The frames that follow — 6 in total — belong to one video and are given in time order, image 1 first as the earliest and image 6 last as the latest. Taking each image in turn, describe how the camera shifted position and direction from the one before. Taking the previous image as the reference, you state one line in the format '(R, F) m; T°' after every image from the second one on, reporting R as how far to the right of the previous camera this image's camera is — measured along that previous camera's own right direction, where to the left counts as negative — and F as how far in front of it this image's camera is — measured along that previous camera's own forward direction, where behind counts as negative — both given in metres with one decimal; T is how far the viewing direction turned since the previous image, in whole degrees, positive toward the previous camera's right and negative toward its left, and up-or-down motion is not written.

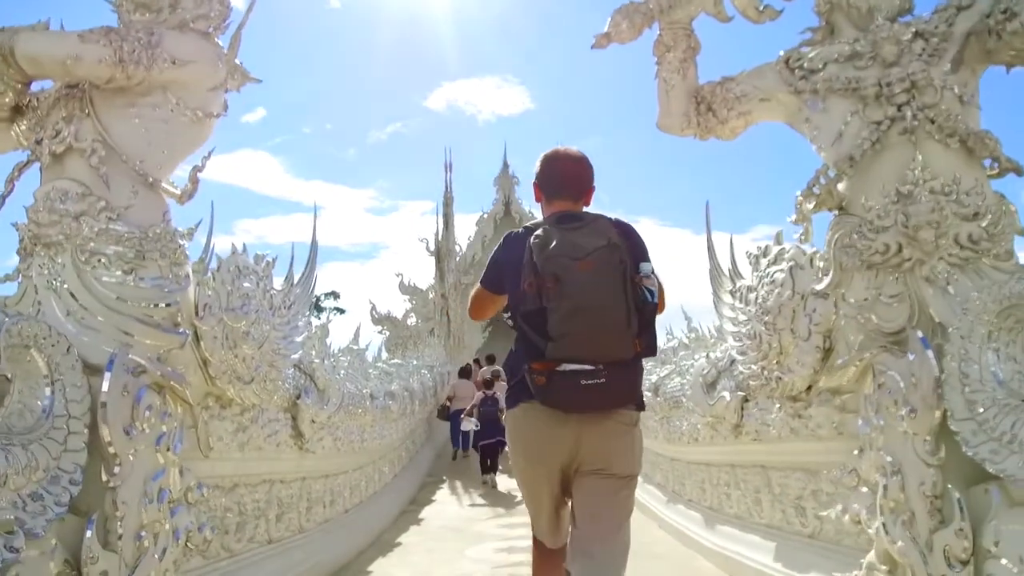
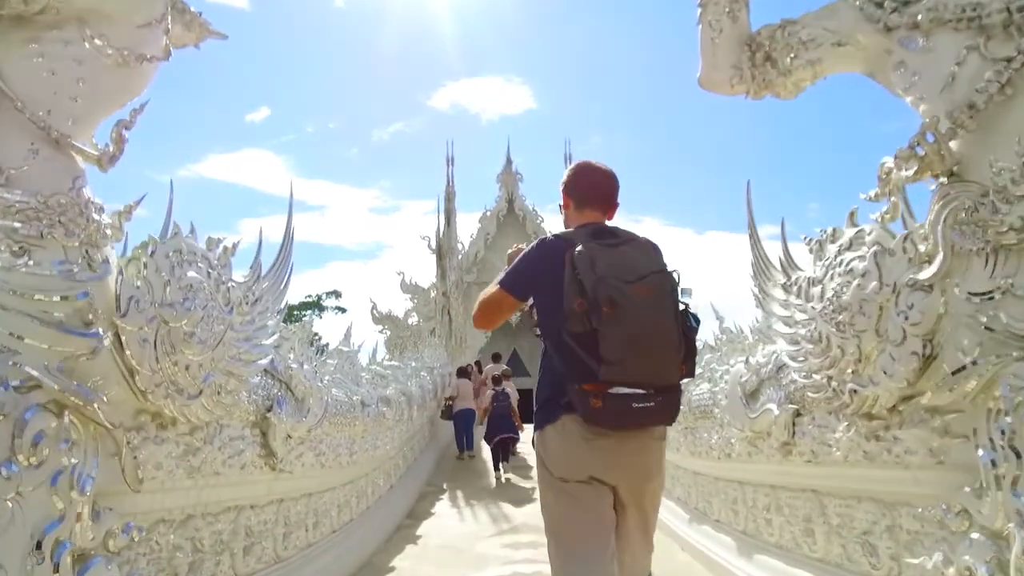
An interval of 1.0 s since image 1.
(0.0, +0.6) m; 0°
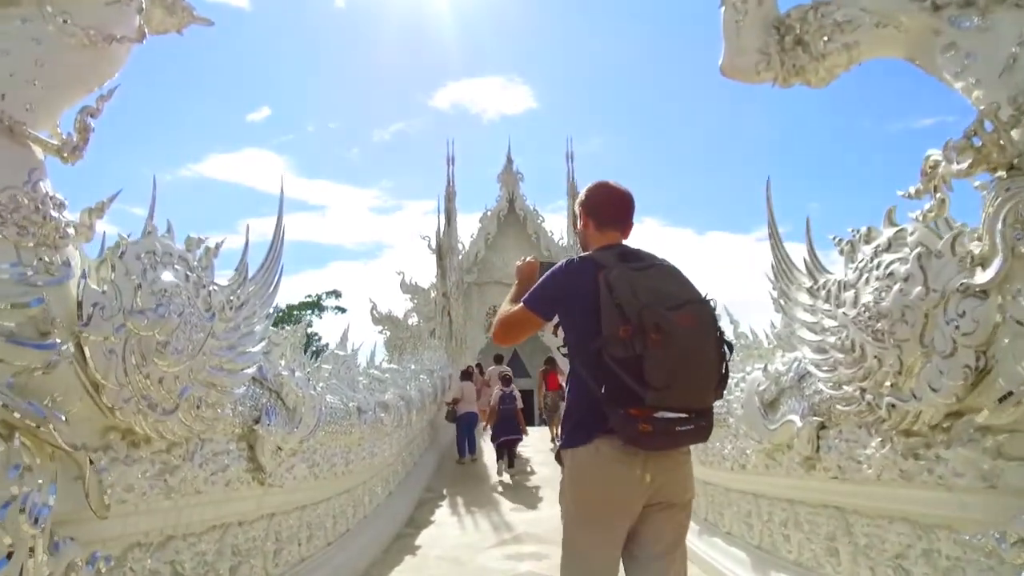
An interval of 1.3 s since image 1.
(0.0, +0.2) m; 0°
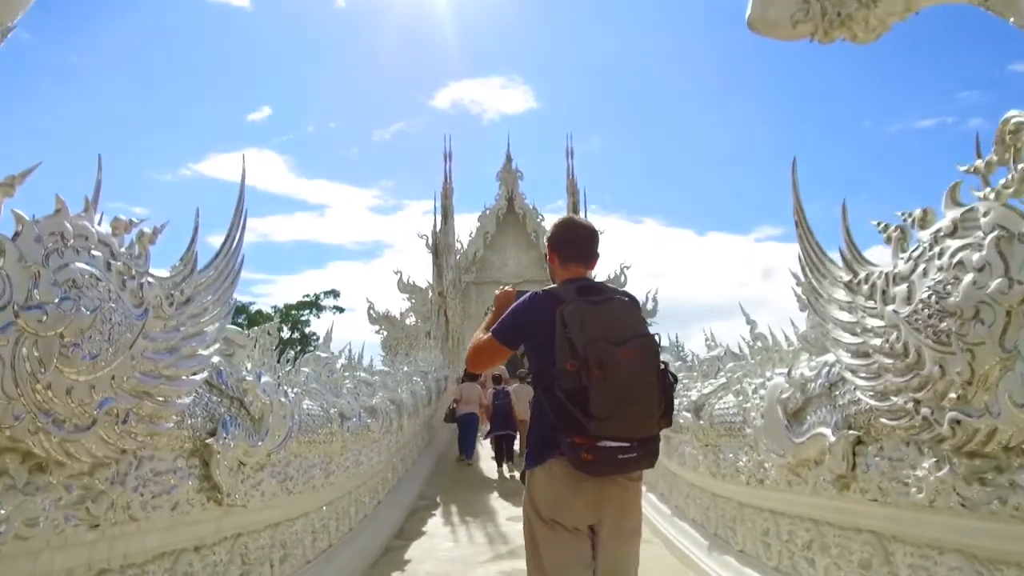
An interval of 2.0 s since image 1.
(0.0, +0.4) m; 0°
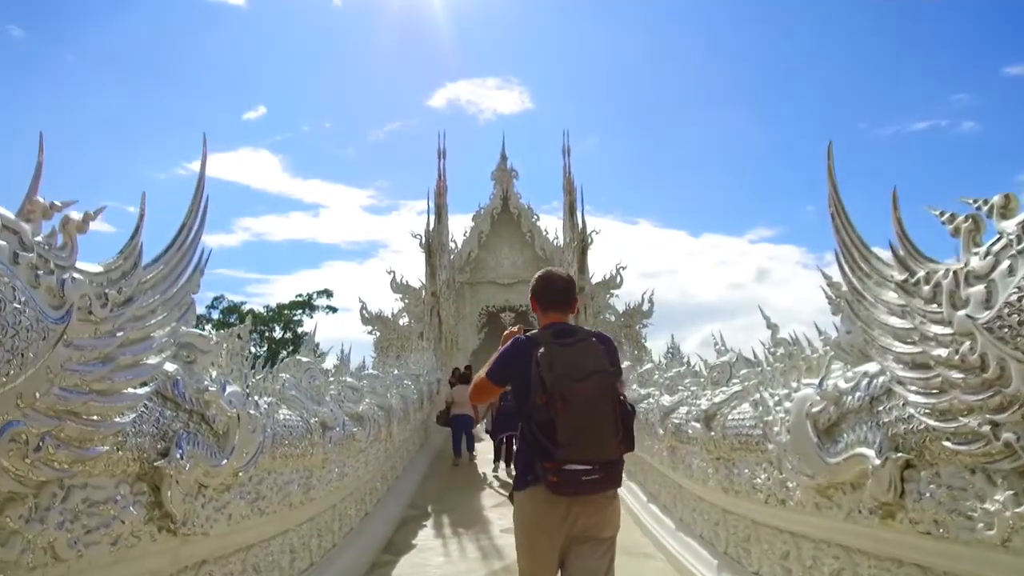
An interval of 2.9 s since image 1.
(0.0, +0.3) m; 0°
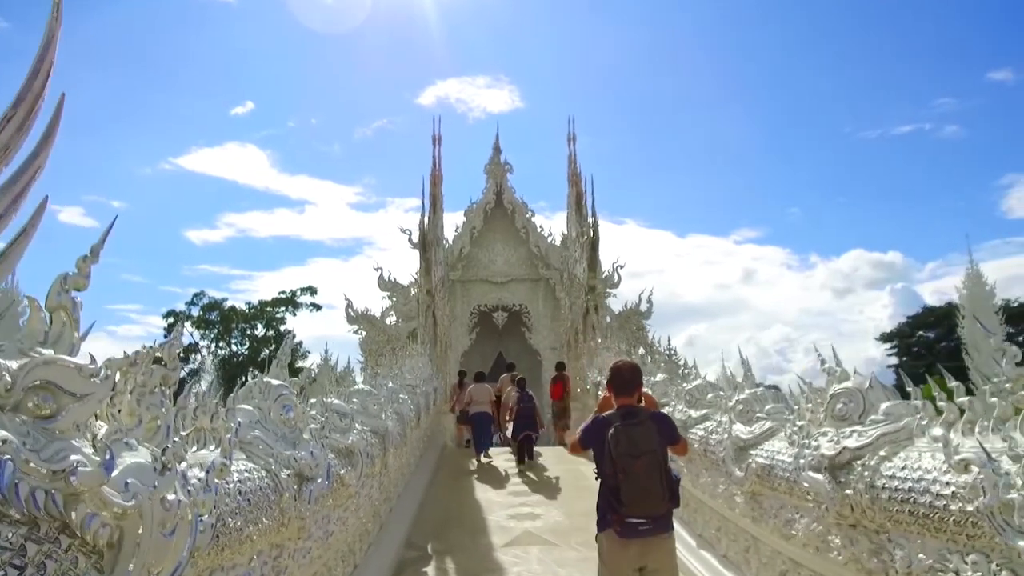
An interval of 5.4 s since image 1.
(-0.3, +1.2) m; +1°
